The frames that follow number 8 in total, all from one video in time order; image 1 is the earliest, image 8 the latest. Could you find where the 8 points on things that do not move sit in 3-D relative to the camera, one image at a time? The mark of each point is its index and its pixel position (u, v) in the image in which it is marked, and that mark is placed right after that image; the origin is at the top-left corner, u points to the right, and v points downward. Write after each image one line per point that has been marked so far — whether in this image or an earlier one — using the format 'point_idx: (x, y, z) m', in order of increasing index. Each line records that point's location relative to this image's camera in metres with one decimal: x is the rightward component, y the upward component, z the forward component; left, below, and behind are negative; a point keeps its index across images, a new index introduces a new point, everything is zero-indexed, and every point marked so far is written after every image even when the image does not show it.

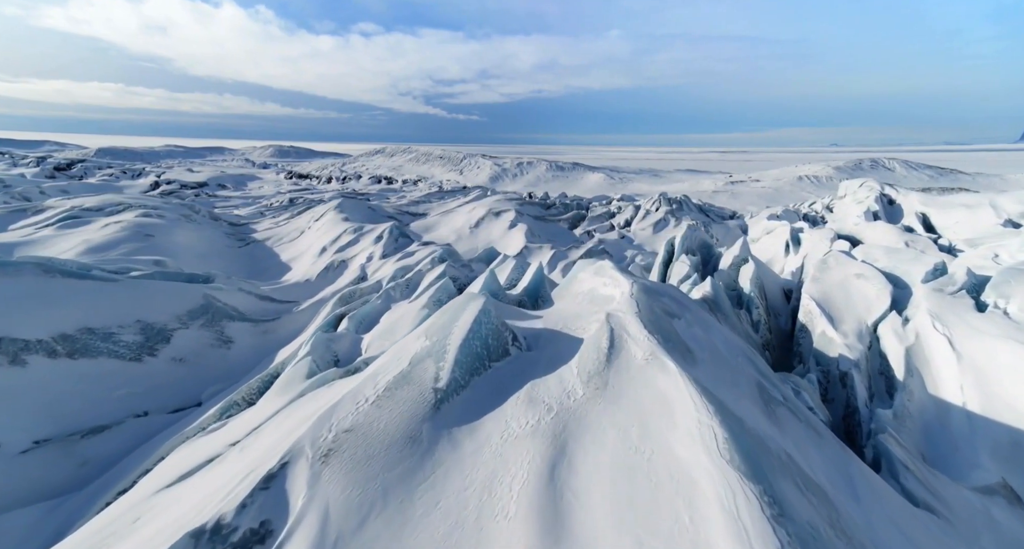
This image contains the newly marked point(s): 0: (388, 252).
0: (-5.0, +0.9, +18.5) m
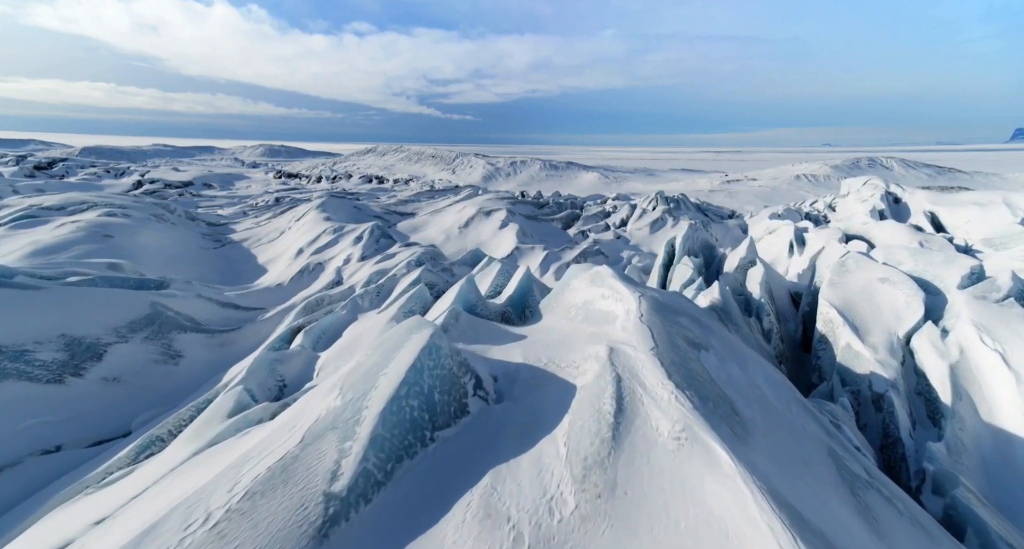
0: (-5.5, +0.8, +17.2) m
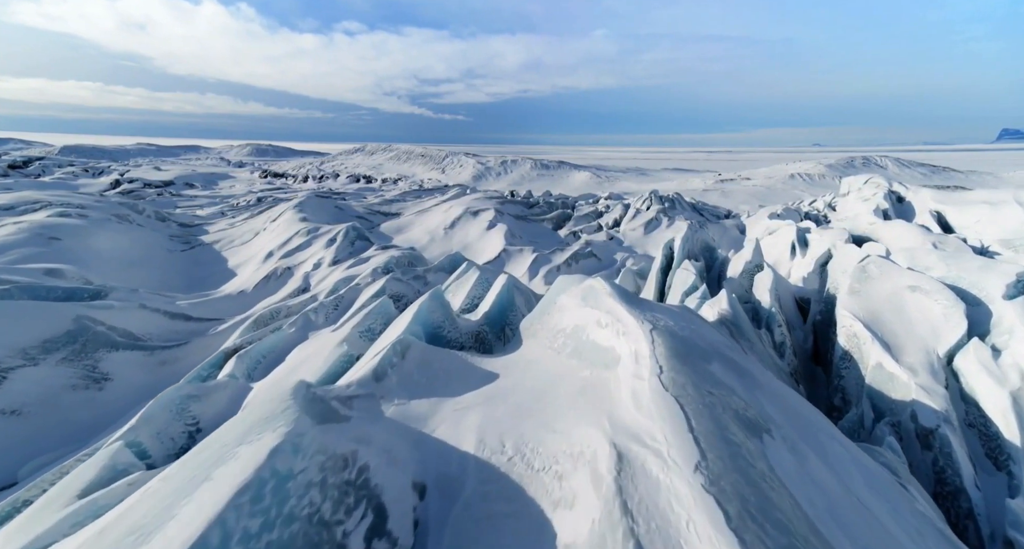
0: (-6.0, +0.6, +15.8) m
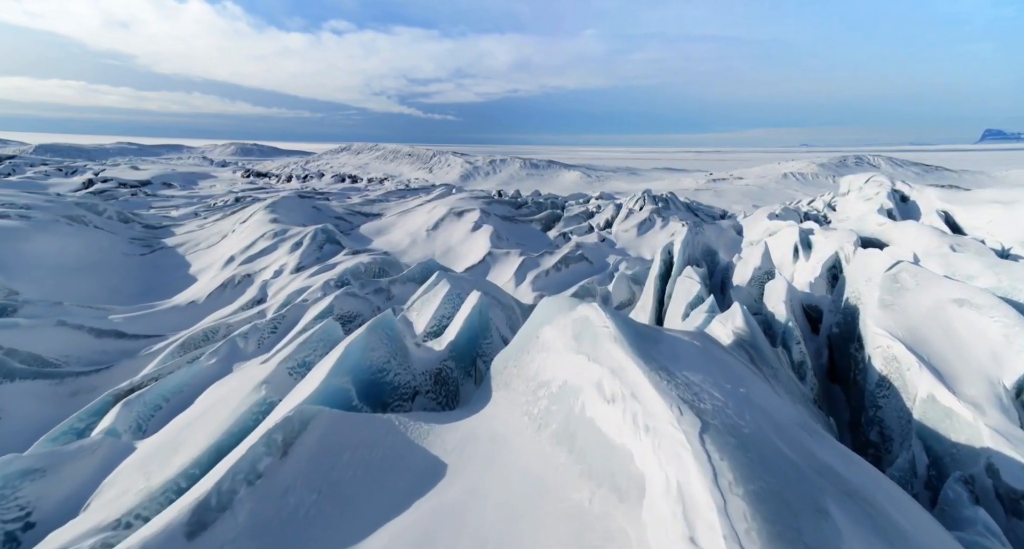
0: (-6.5, +0.4, +14.3) m
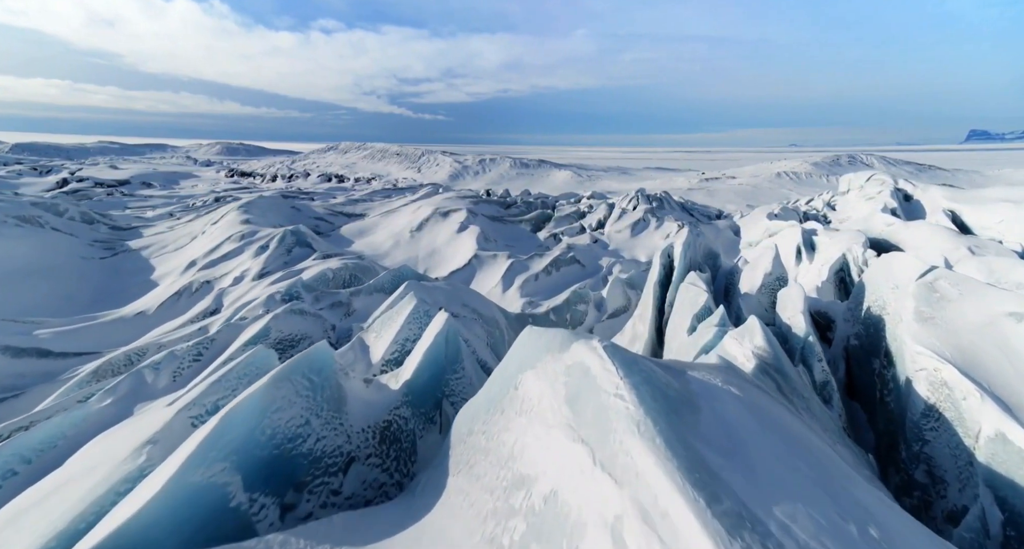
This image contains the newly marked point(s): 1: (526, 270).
0: (-6.9, +0.2, +13.0) m
1: (+0.5, +0.2, +17.2) m
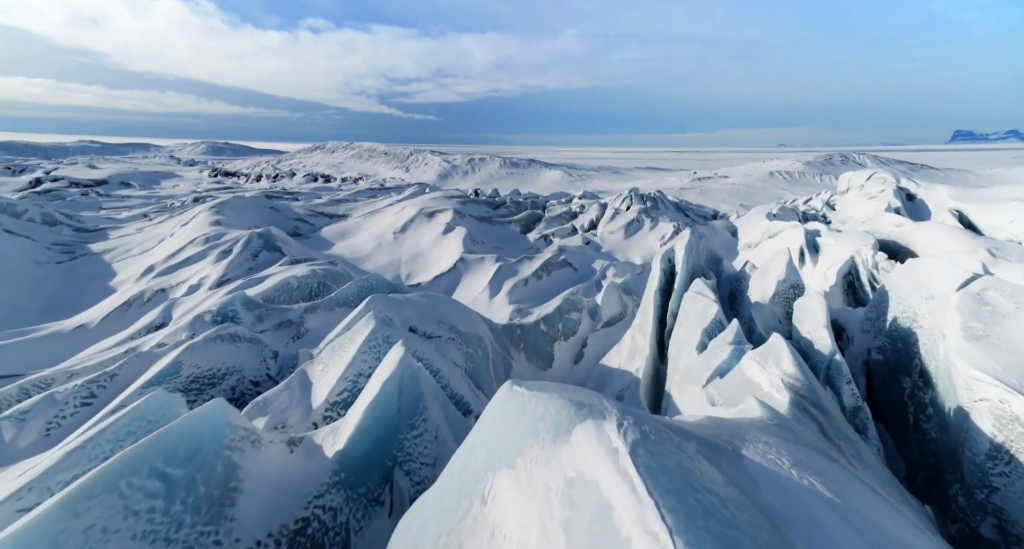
0: (-7.2, 0.0, +11.8) m
1: (+0.1, 0.0, +16.1) m
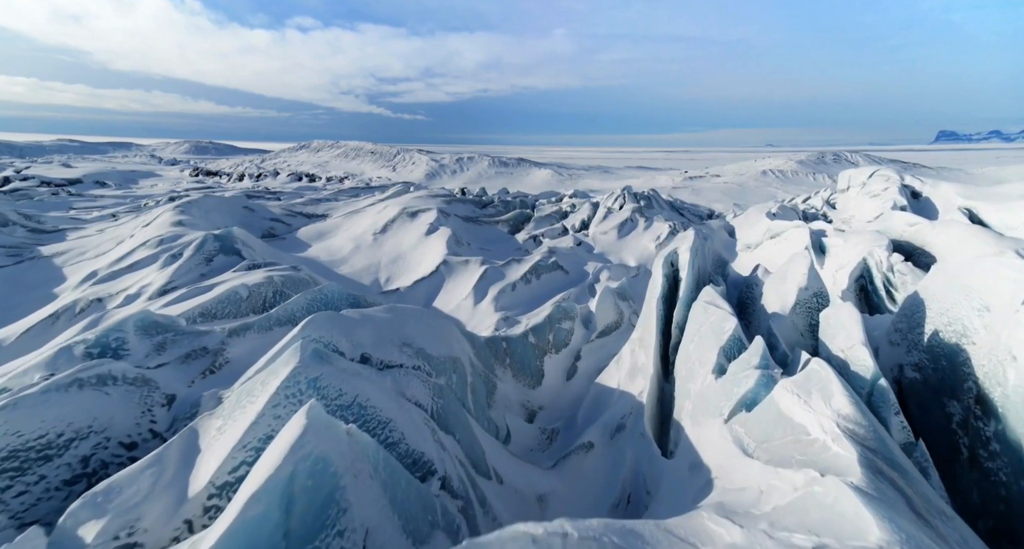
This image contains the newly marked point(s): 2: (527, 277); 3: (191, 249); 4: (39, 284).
0: (-7.5, -0.2, +10.4) m
1: (-0.3, -0.1, +14.9) m
2: (+0.5, -0.1, +14.8) m
3: (-8.2, +0.7, +11.7) m
4: (-16.7, -0.3, +16.1) m
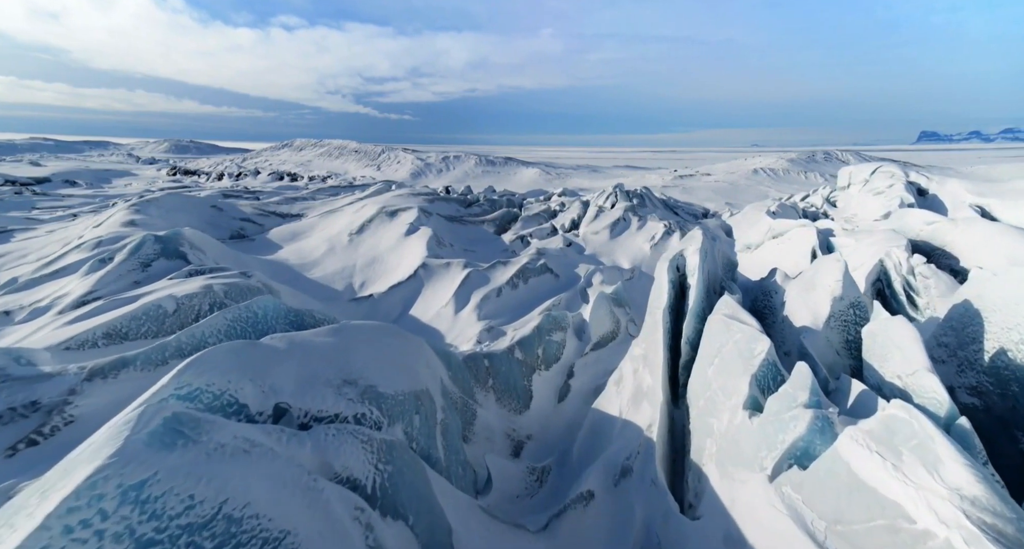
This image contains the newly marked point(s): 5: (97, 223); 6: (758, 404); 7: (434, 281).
0: (-7.9, -0.3, +8.9) m
1: (-0.8, -0.3, +13.5) m
2: (+0.1, -0.2, +13.4) m
3: (-8.6, +0.5, +10.2) m
4: (-17.1, -0.5, +14.3) m
5: (-17.9, +2.2, +19.7) m
6: (+2.7, -1.4, +5.0) m
7: (-2.4, -0.2, +14.3) m
